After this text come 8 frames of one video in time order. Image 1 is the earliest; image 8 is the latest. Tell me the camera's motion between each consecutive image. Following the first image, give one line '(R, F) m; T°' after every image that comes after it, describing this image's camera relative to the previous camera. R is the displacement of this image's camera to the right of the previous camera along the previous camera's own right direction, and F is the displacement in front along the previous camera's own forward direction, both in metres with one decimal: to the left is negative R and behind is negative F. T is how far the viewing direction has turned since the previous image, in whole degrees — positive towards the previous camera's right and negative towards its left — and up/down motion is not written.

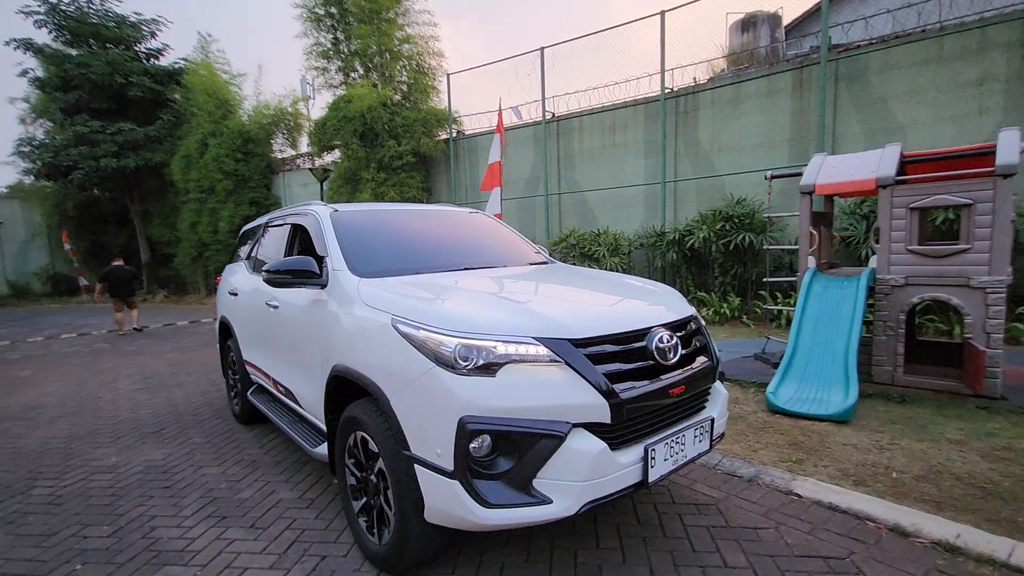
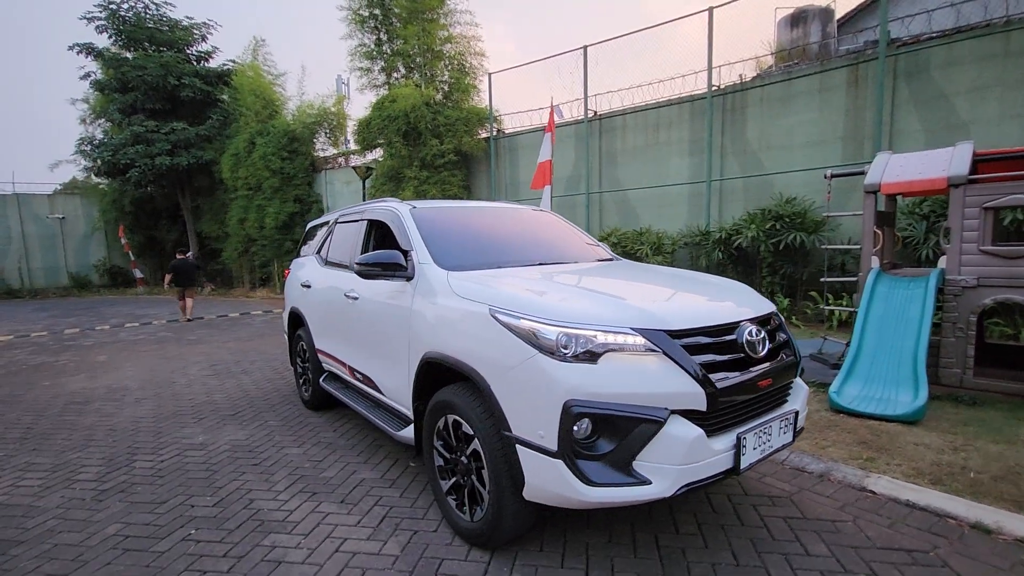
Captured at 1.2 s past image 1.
(-0.3, -0.1) m; -3°
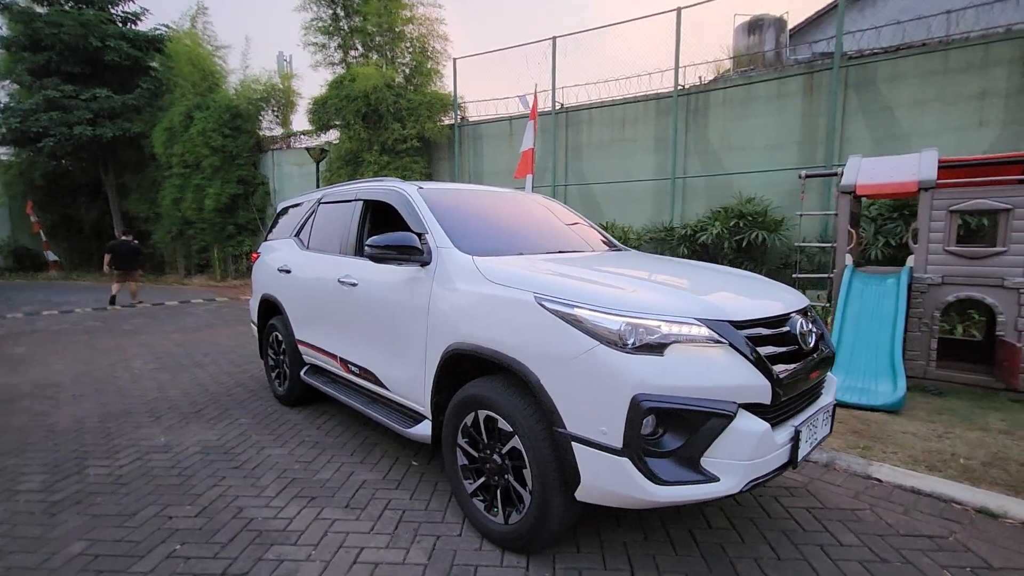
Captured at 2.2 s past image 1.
(-0.5, +0.2) m; +6°
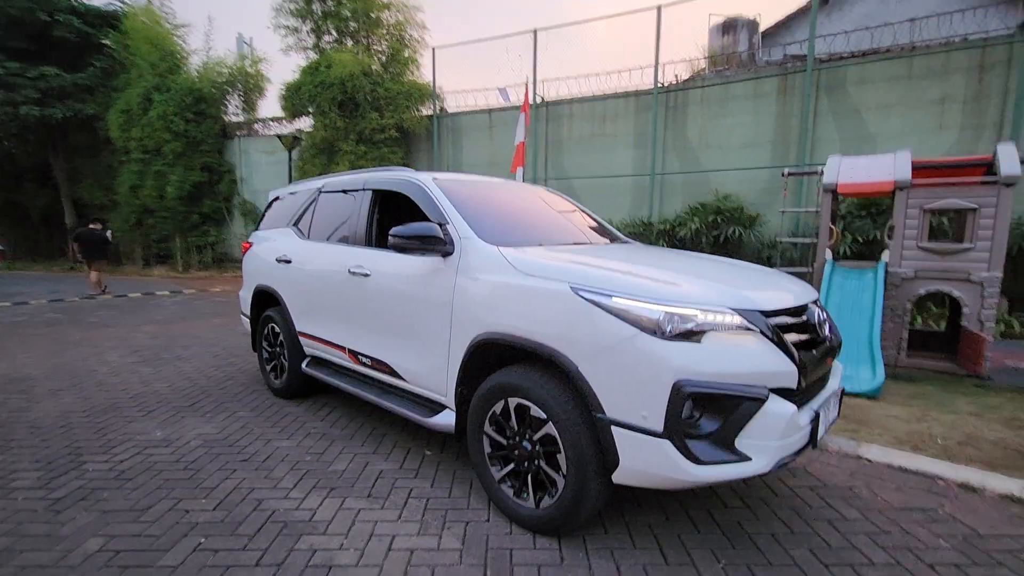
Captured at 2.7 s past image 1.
(-0.3, 0.0) m; +4°
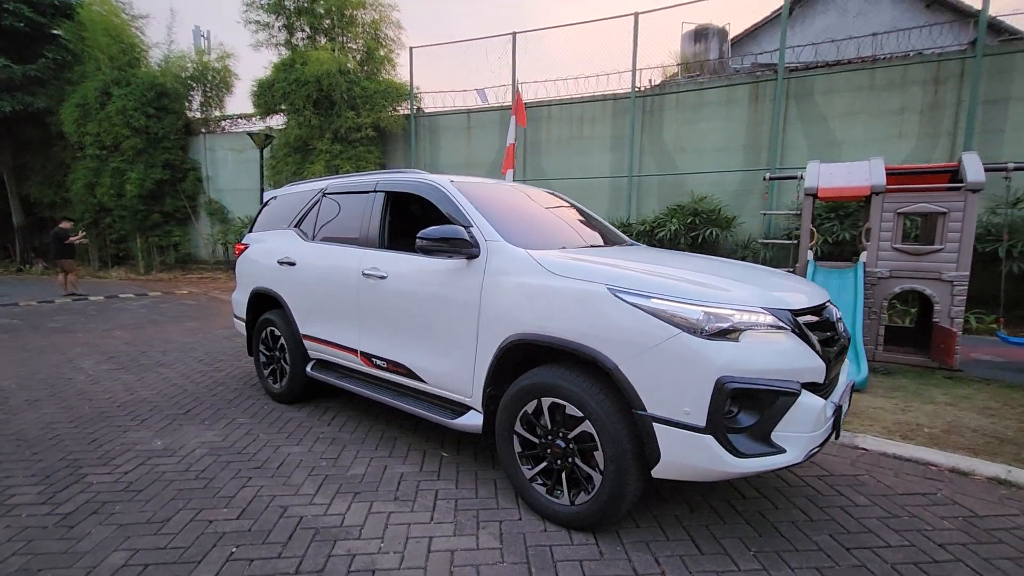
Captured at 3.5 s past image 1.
(-0.4, 0.0) m; +4°
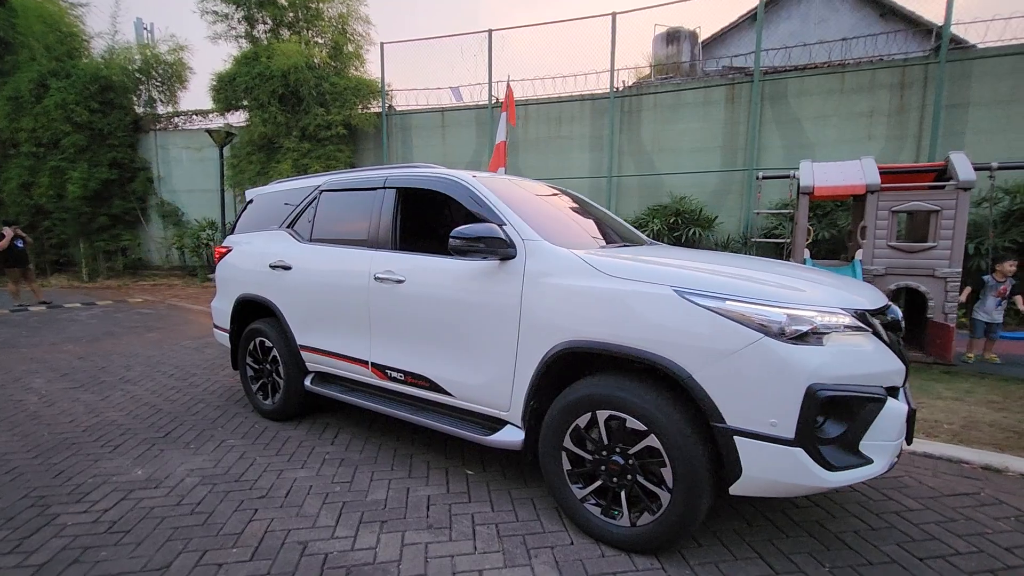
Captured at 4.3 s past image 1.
(-0.4, +0.3) m; +4°
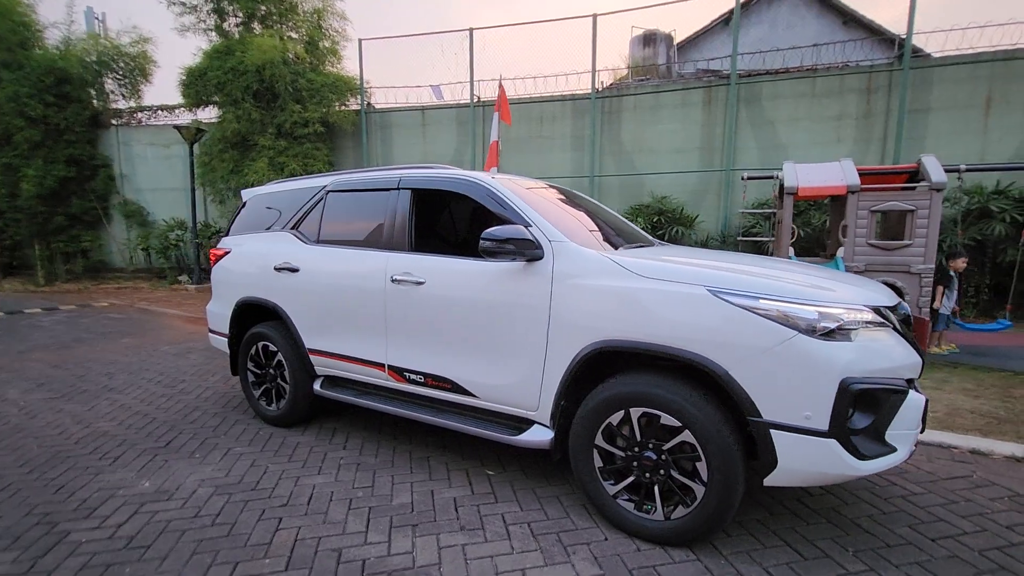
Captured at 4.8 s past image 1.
(-0.3, 0.0) m; +3°
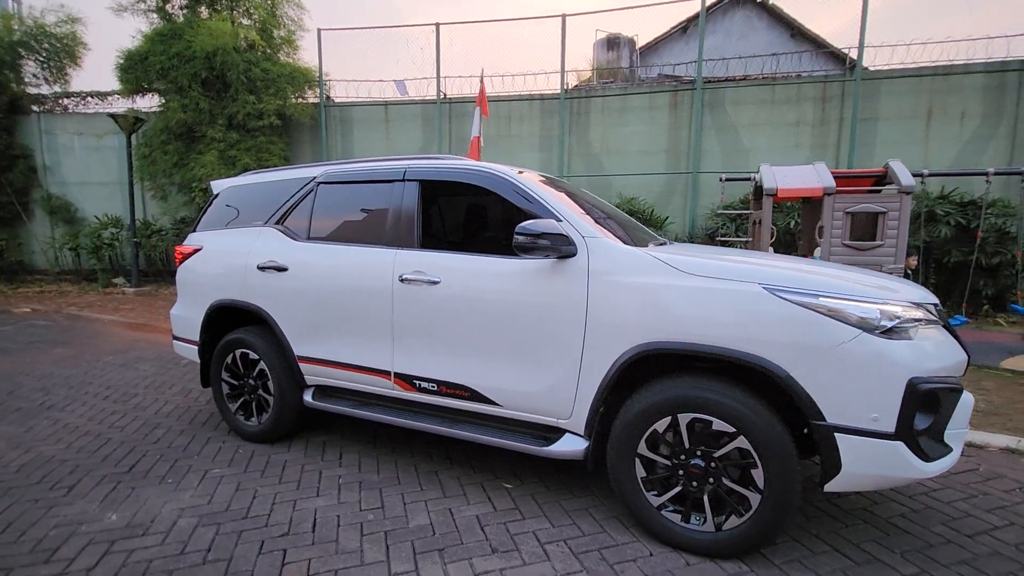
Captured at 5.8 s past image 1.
(-0.4, +0.2) m; +6°
